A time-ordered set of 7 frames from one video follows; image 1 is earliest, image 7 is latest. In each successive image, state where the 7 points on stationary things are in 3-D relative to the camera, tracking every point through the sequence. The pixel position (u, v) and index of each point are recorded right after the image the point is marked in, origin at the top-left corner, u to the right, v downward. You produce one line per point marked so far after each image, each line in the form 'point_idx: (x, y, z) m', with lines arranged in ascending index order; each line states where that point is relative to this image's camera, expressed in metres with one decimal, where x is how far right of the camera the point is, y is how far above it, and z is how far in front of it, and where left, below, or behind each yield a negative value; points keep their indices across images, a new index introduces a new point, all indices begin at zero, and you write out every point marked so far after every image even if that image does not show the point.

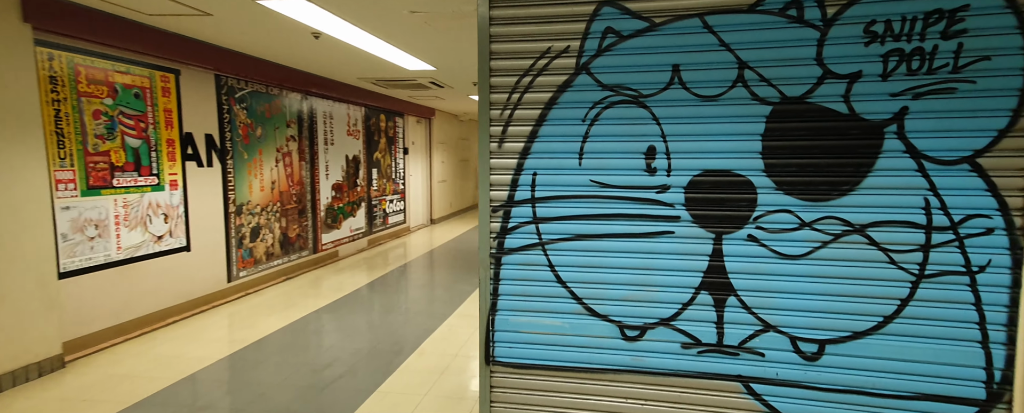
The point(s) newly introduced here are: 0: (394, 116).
0: (-2.2, +1.6, +8.1) m
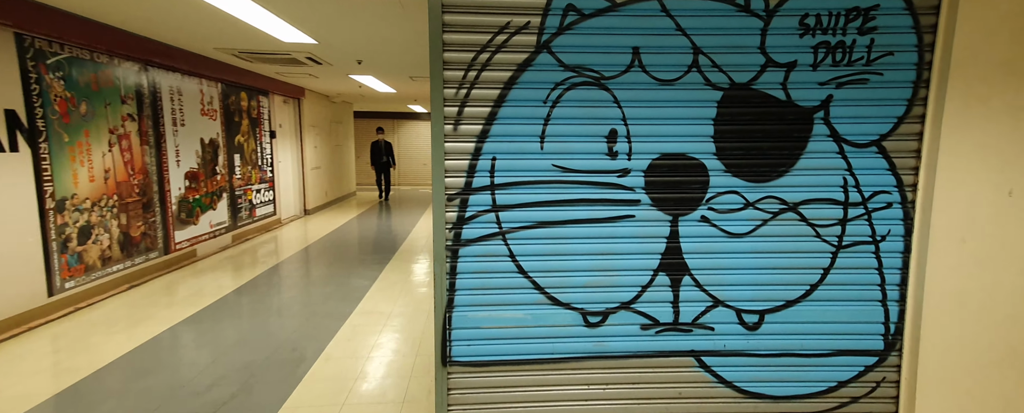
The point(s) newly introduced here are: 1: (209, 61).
0: (-4.0, +1.7, +7.2) m
1: (-3.7, +1.8, +5.7) m
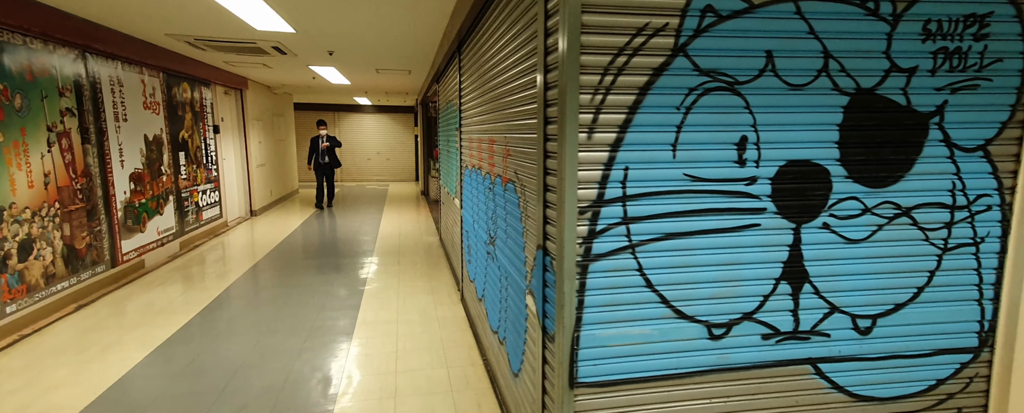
0: (-4.3, +1.7, +6.5) m
1: (-3.9, +1.7, +5.1) m
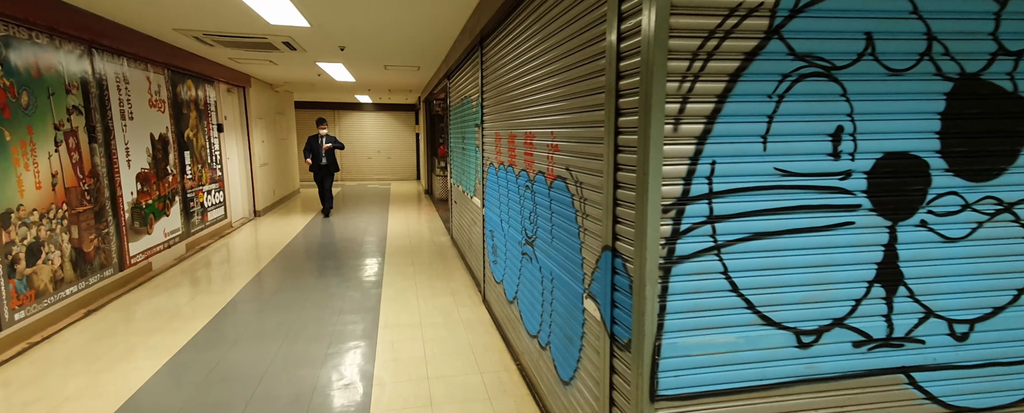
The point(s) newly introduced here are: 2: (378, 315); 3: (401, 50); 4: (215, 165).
0: (-4.2, +1.7, +6.3) m
1: (-3.7, +1.7, +4.9) m
2: (-1.0, -0.8, +3.7) m
3: (-1.3, +1.9, +5.6) m
4: (-4.3, +0.6, +7.0) m
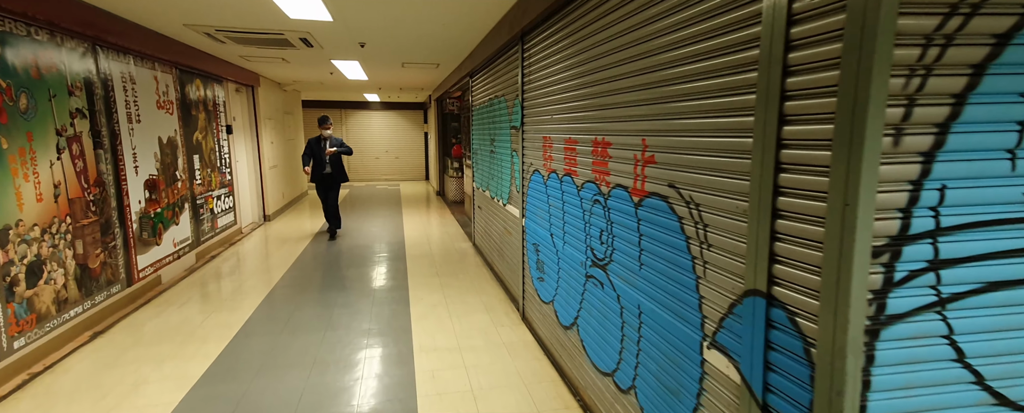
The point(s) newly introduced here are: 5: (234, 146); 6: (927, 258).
0: (-3.8, +1.6, +6.0) m
1: (-3.4, +1.6, +4.6) m
2: (-0.7, -0.9, +3.3) m
3: (-1.0, +1.8, +5.2) m
4: (-4.0, +0.5, +6.7) m
5: (-3.9, +0.8, +6.6) m
6: (+0.8, -0.1, +0.9) m
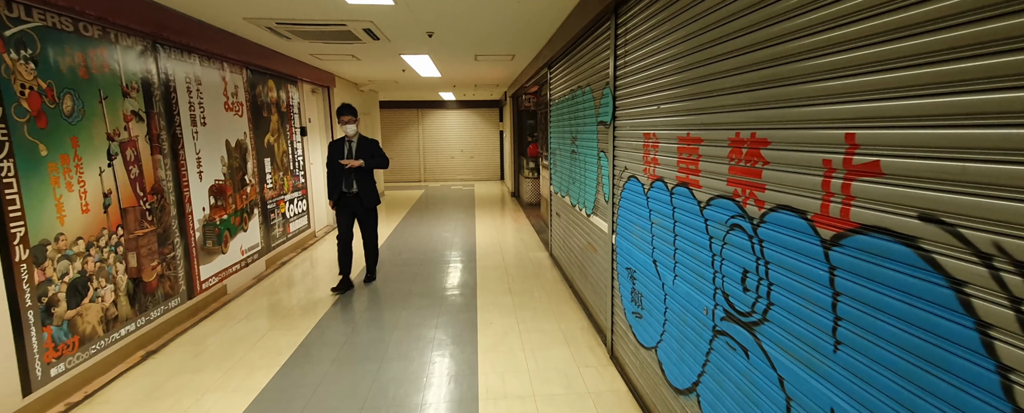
0: (-2.8, +1.5, +6.0) m
1: (-2.6, +1.6, +4.5) m
2: (-0.2, -1.0, +2.8) m
3: (-0.2, +1.7, +4.7) m
4: (-2.9, +0.5, +6.6) m
5: (-2.8, +0.8, +6.5) m
6: (+0.9, -0.2, +0.2) m
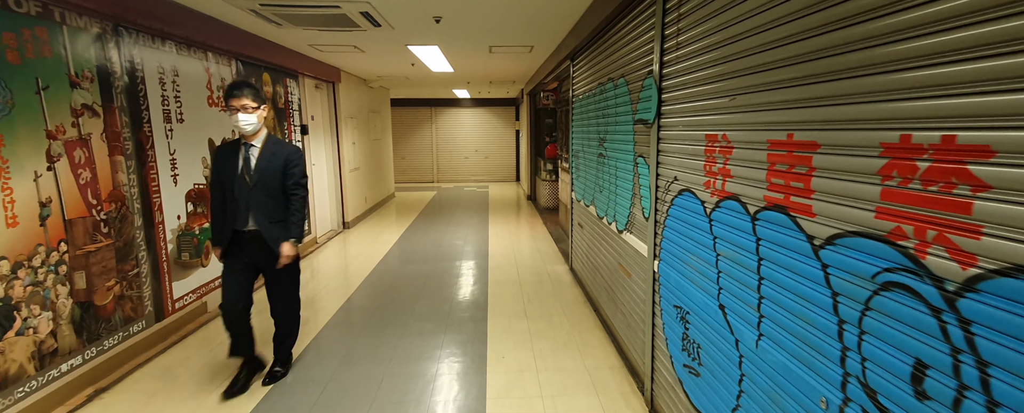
0: (-2.6, +1.5, +5.5) m
1: (-2.4, +1.5, +4.0) m
2: (-0.1, -1.1, +2.3) m
3: (0.0, +1.6, +4.2) m
4: (-2.7, +0.5, +6.2) m
5: (-2.6, +0.8, +6.0) m
6: (+0.9, -0.3, -0.4) m
